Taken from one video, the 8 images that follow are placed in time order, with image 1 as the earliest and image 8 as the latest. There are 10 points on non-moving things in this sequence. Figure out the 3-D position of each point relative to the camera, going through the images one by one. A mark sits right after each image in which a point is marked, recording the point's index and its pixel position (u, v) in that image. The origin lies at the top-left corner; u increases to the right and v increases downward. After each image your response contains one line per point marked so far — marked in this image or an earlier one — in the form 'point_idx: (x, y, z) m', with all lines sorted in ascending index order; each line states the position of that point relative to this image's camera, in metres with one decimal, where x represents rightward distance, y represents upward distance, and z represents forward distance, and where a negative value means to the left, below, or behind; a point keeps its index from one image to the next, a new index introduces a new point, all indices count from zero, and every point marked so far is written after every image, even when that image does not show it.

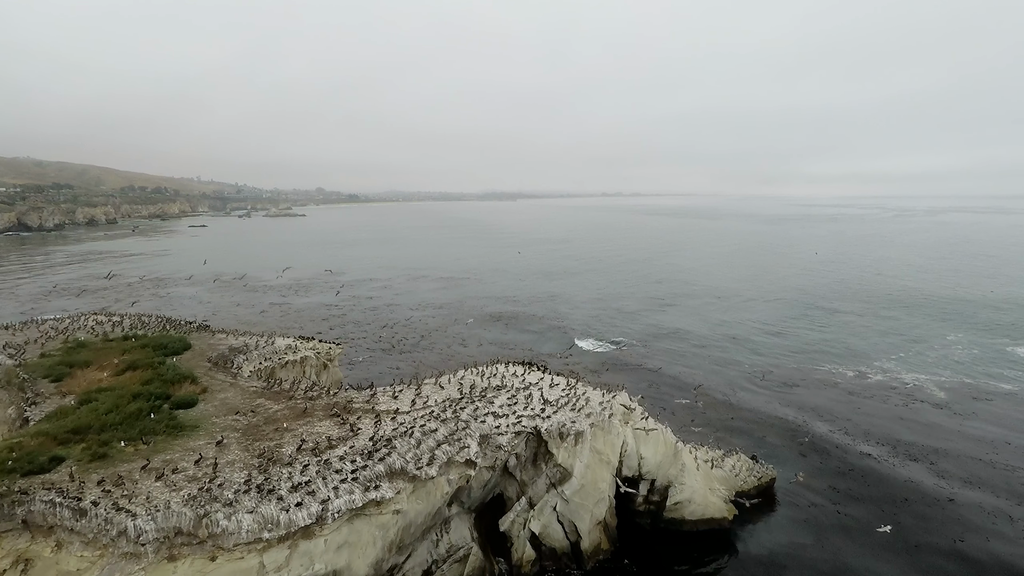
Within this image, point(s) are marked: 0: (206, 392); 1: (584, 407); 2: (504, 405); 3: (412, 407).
0: (-8.1, -2.8, +15.0) m
1: (+2.0, -3.4, +16.1) m
2: (-0.2, -3.1, +15.2) m
3: (-2.5, -3.0, +14.4) m
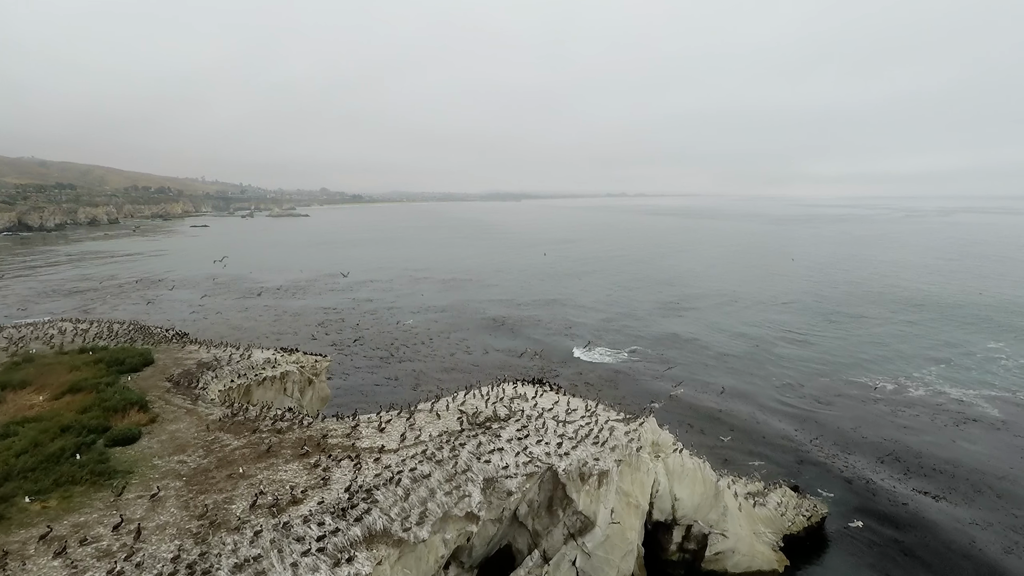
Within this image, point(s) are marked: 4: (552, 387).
0: (-7.8, -3.0, +12.5) m
1: (+2.3, -3.6, +13.5) m
2: (0.0, -3.3, +12.6) m
3: (-2.3, -3.2, +11.8) m
4: (+1.3, -3.3, +18.2) m
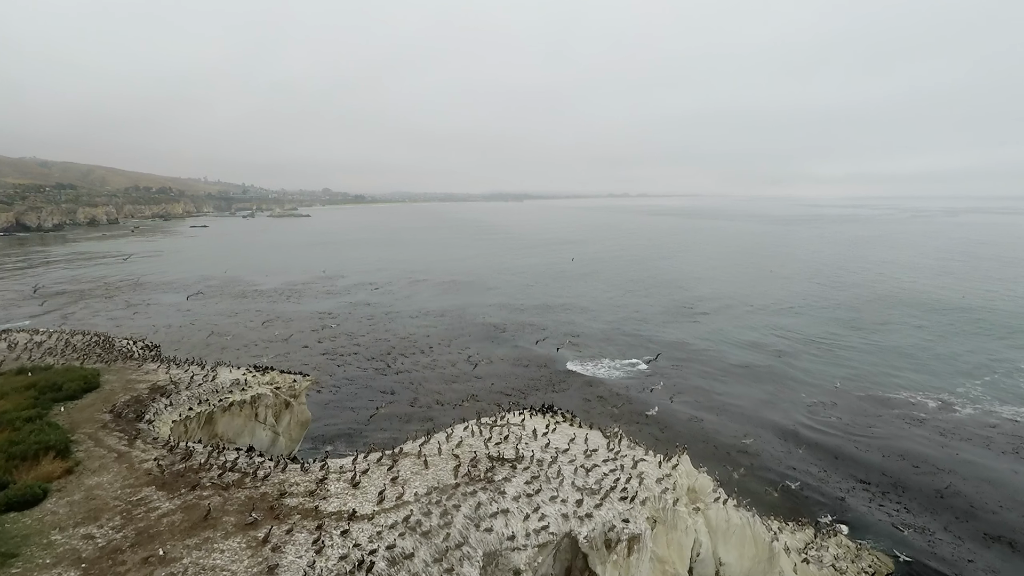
0: (-7.7, -3.3, +10.0) m
1: (+2.4, -3.9, +10.9) m
2: (+0.2, -3.6, +10.1) m
3: (-2.2, -3.5, +9.2) m
4: (+1.5, -3.6, +15.6) m
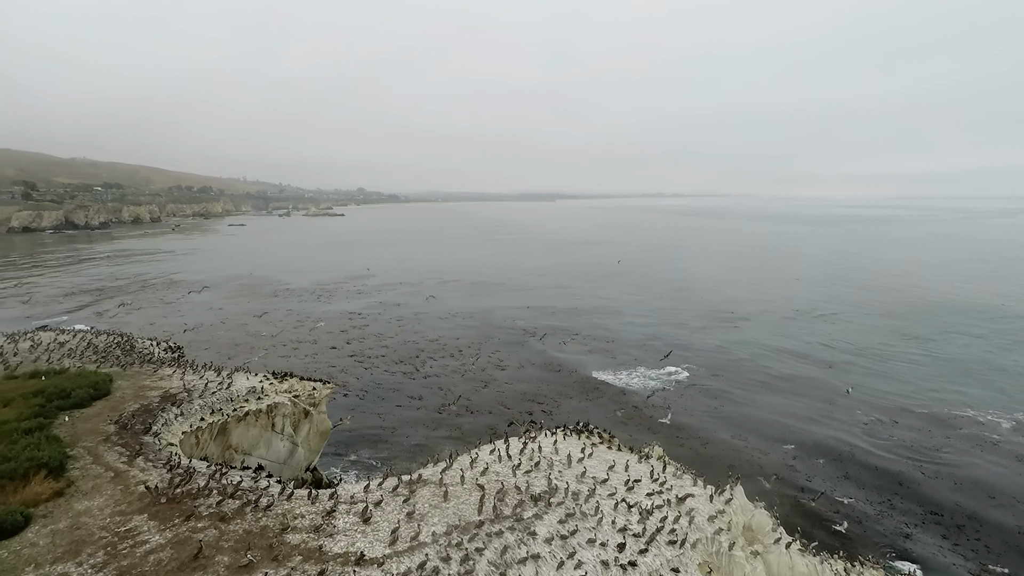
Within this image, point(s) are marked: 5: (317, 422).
0: (-7.2, -3.4, +9.1) m
1: (+2.9, -4.1, +9.5) m
2: (+0.7, -3.8, +8.8) m
3: (-1.7, -3.7, +8.1) m
4: (+2.2, -3.7, +14.3) m
5: (-5.9, -4.0, +17.4) m
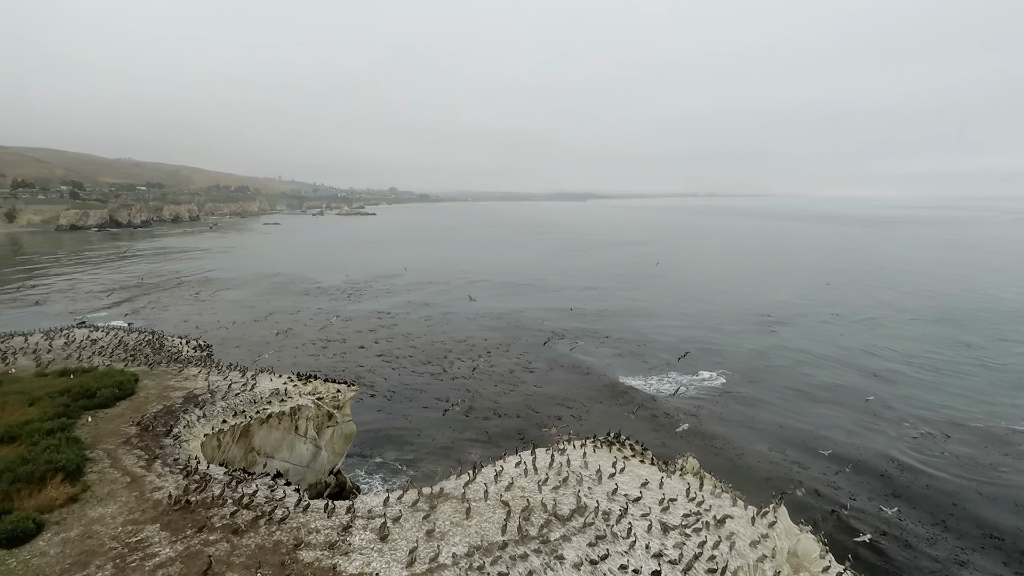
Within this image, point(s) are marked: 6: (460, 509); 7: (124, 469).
0: (-6.8, -3.4, +8.9) m
1: (+3.3, -4.2, +8.8) m
2: (+1.0, -3.9, +8.2) m
3: (-1.4, -3.7, +7.6) m
4: (+2.9, -3.8, +13.6) m
5: (-5.1, -4.1, +17.1) m
6: (-0.8, -3.5, +9.1) m
7: (-6.9, -3.2, +10.2) m
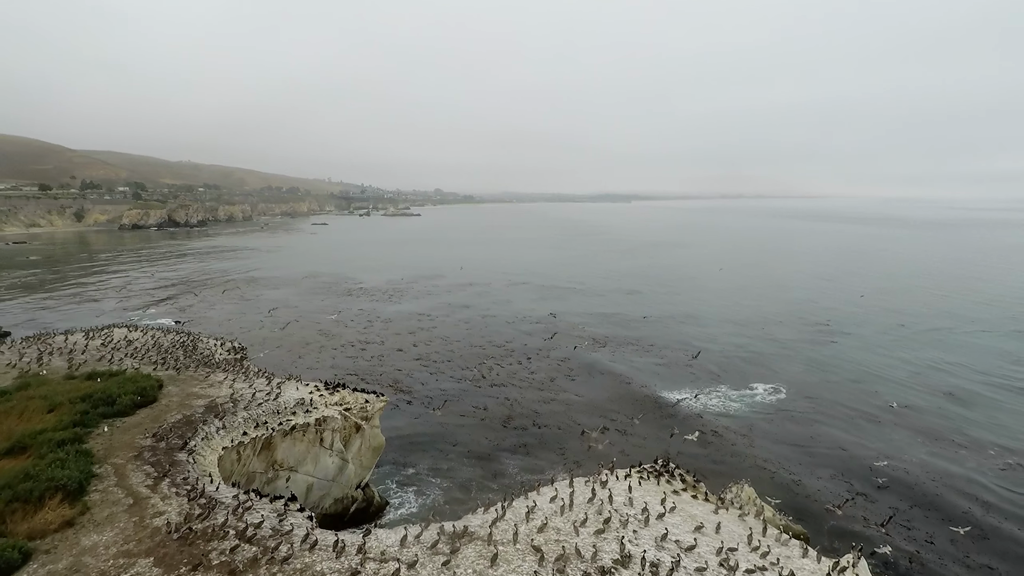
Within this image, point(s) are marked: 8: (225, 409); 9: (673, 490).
0: (-6.3, -3.5, +8.2) m
1: (+3.7, -4.4, +7.4) m
2: (+1.4, -4.1, +6.9) m
3: (-1.0, -3.9, +6.5) m
4: (+3.7, -4.1, +12.1) m
5: (-4.1, -4.2, +16.3) m
6: (-0.4, -3.7, +8.0) m
7: (-6.3, -3.3, +9.5) m
8: (-6.8, -2.9, +13.6) m
9: (+3.2, -3.9, +11.4) m
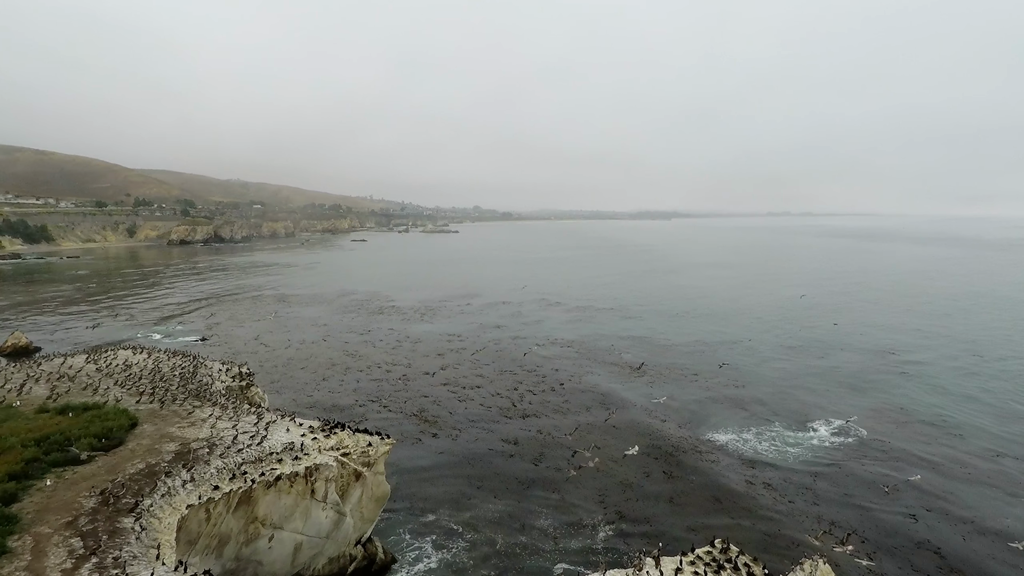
0: (-6.3, -3.8, +6.2) m
1: (+3.7, -4.9, +4.7) m
2: (+1.4, -4.5, +4.4) m
3: (-1.1, -4.3, +4.2) m
4: (+4.0, -4.7, +9.5) m
5: (-3.5, -4.9, +14.1) m
6: (-0.3, -4.1, +5.6) m
7: (-6.2, -3.7, +7.5) m
8: (-6.4, -3.4, +11.7) m
9: (+3.5, -4.5, +8.8) m
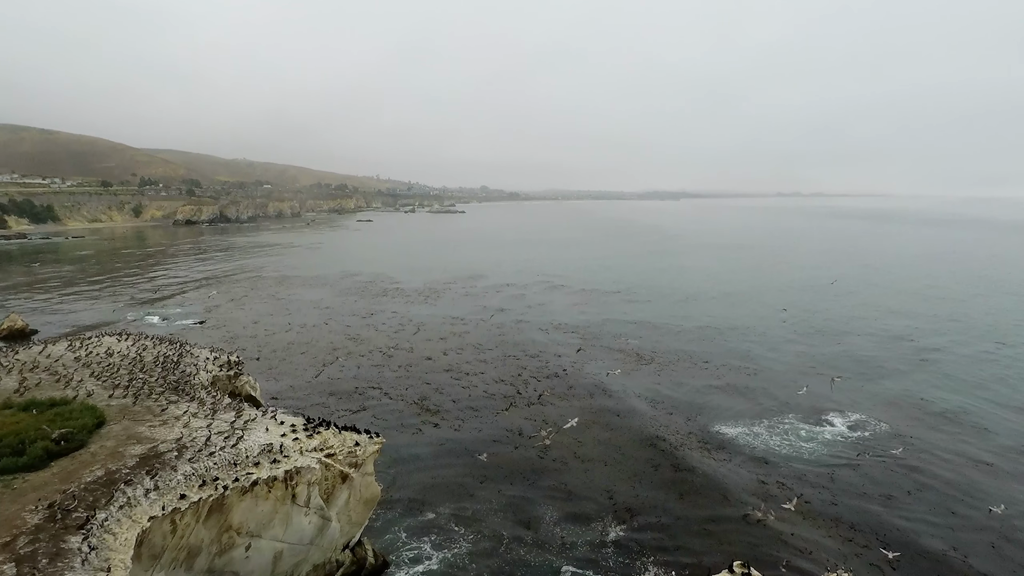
0: (-6.4, -3.8, +5.3) m
1: (+3.6, -4.9, +3.6) m
2: (+1.2, -4.6, +3.4) m
3: (-1.3, -4.3, +3.2) m
4: (+3.9, -4.6, +8.4) m
5: (-3.5, -4.6, +13.1) m
6: (-0.5, -4.1, +4.6) m
7: (-6.3, -3.7, +6.5) m
8: (-6.5, -3.2, +10.7) m
9: (+3.3, -4.4, +7.7) m
